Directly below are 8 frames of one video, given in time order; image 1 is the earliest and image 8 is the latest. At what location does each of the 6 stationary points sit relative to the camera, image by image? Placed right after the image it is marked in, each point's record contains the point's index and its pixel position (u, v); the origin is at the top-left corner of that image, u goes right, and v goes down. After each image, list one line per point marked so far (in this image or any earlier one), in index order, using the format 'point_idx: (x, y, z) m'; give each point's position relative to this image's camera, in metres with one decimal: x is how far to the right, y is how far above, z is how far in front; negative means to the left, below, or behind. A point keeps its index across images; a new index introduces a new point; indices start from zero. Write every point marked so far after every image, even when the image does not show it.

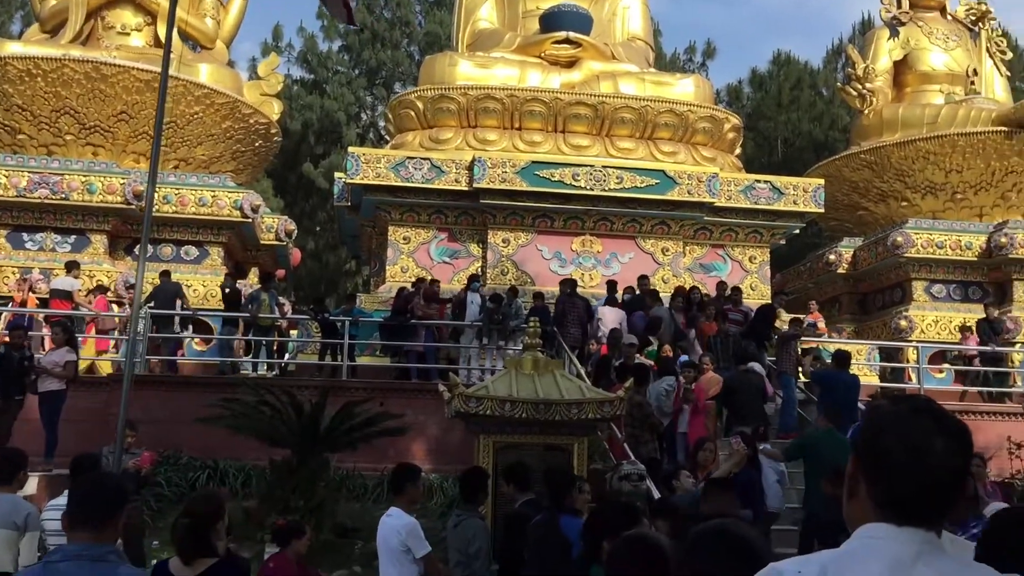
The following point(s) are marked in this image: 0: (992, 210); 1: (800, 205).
0: (+7.3, +1.2, +14.8) m
1: (+4.1, +1.2, +13.8) m
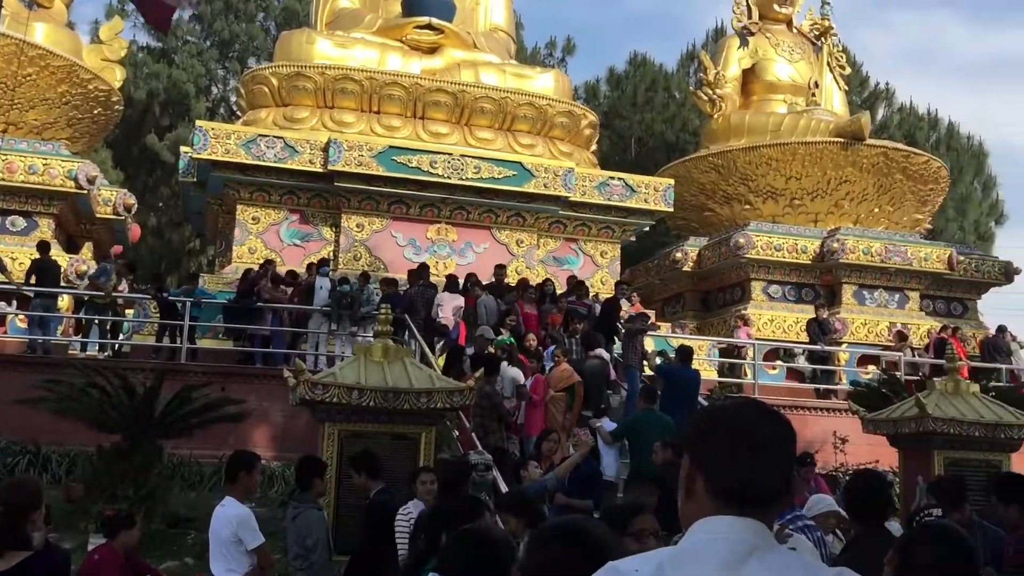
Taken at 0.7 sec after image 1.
0: (+5.0, +1.1, +15.6) m
1: (+2.0, +1.2, +14.2) m
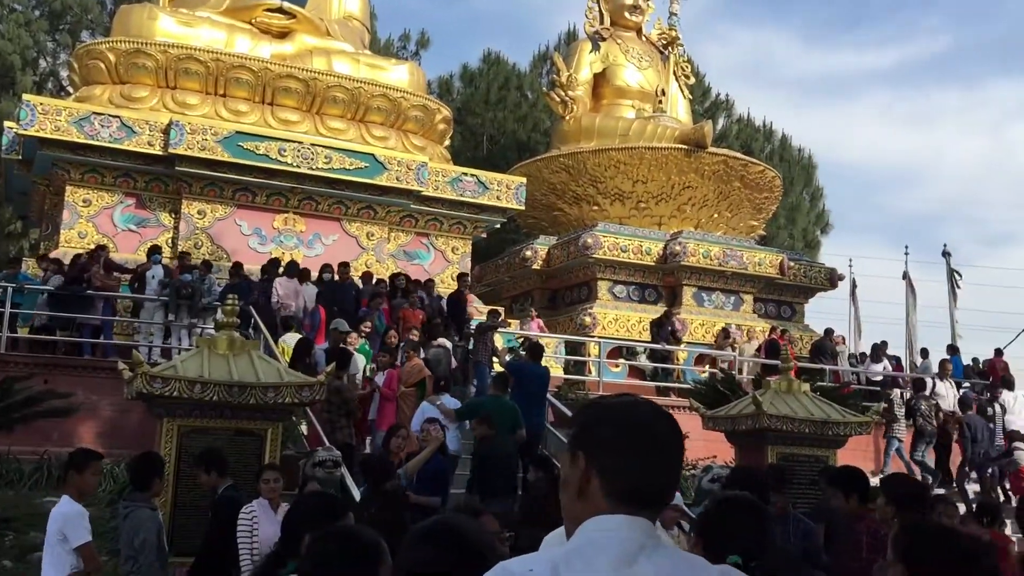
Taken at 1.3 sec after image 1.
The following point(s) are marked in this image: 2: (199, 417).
0: (+2.6, +1.1, +16.1) m
1: (-0.1, +1.3, +14.2) m
2: (-1.8, -0.8, +5.7) m
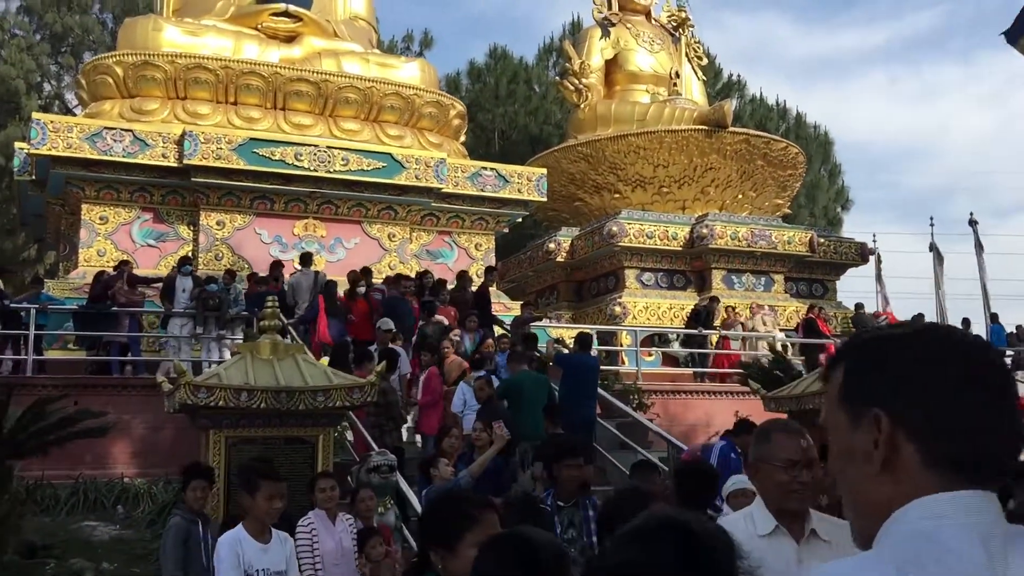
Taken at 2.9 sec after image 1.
0: (+2.9, +1.4, +15.8) m
1: (+0.2, +1.4, +14.0) m
2: (-1.5, -0.8, +5.4) m
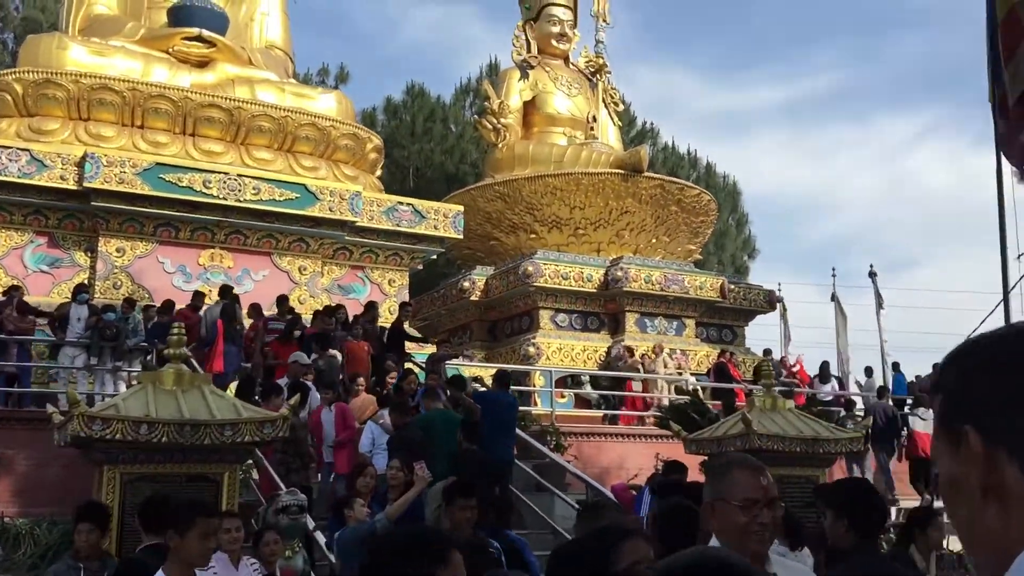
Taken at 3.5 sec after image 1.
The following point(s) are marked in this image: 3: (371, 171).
0: (+1.6, +0.7, +15.9) m
1: (-1.0, +0.8, +13.8) m
2: (-1.9, -0.9, +5.0) m
3: (-2.2, +1.8, +14.9) m
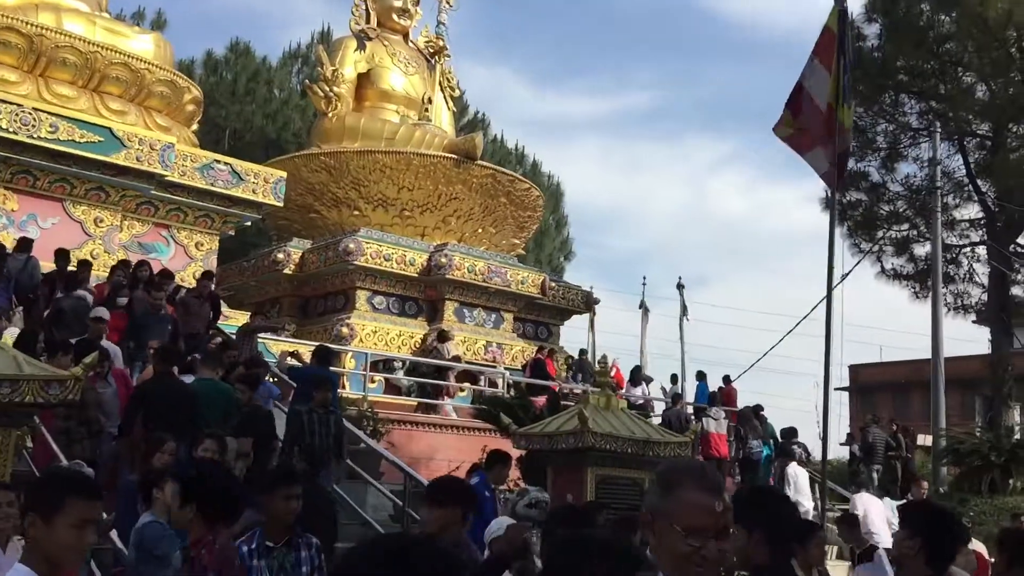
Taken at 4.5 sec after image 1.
0: (-1.3, +0.9, +15.5) m
1: (-3.4, +1.2, +12.9) m
2: (-2.6, -0.6, +4.1) m
3: (-4.6, +2.3, +13.7) m
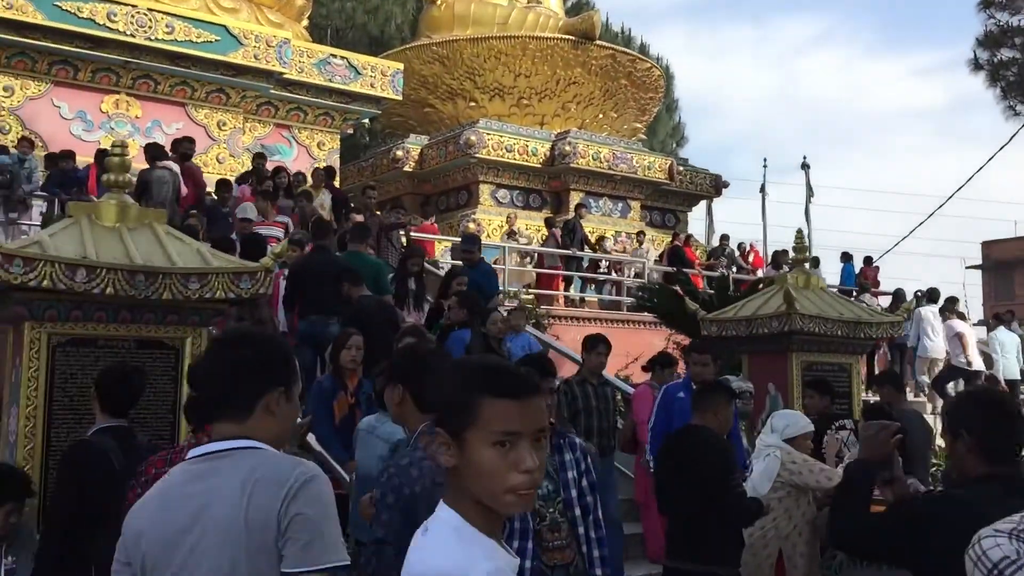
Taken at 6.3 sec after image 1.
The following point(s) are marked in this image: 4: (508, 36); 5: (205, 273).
0: (+0.6, +2.6, +14.8) m
1: (-1.7, +2.5, +12.4) m
2: (-1.7, -0.1, +3.8) m
3: (-2.9, +3.7, +13.2) m
4: (0.0, +3.7, +14.2) m
5: (-1.3, 0.0, +3.9) m
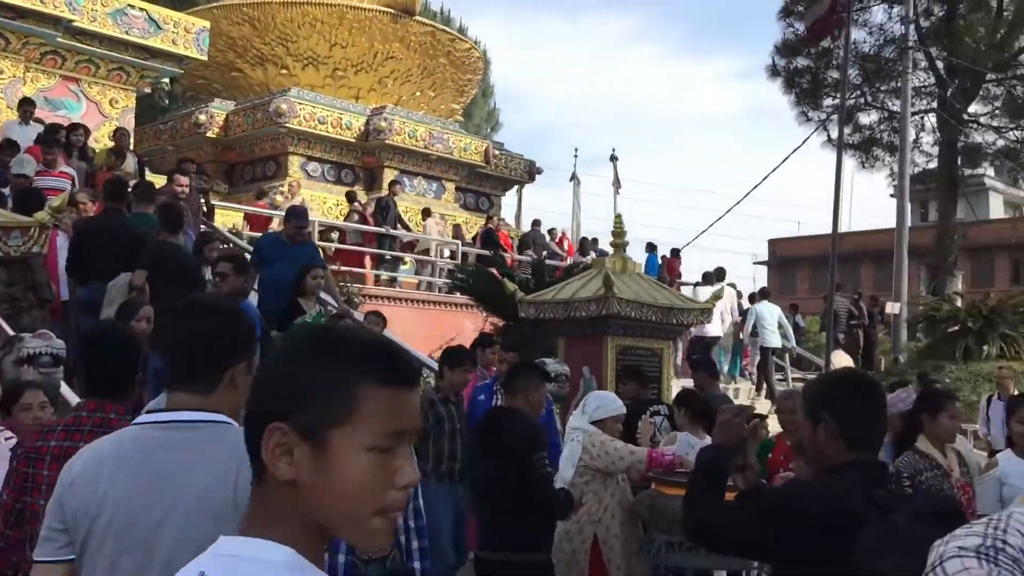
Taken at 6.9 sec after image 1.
0: (-2.1, +2.9, +14.4) m
1: (-4.0, +2.9, +11.6) m
2: (-2.4, 0.0, +3.2) m
3: (-5.3, +4.0, +12.1) m
4: (-2.6, +4.0, +13.7) m
5: (-1.9, +0.2, +3.4) m
